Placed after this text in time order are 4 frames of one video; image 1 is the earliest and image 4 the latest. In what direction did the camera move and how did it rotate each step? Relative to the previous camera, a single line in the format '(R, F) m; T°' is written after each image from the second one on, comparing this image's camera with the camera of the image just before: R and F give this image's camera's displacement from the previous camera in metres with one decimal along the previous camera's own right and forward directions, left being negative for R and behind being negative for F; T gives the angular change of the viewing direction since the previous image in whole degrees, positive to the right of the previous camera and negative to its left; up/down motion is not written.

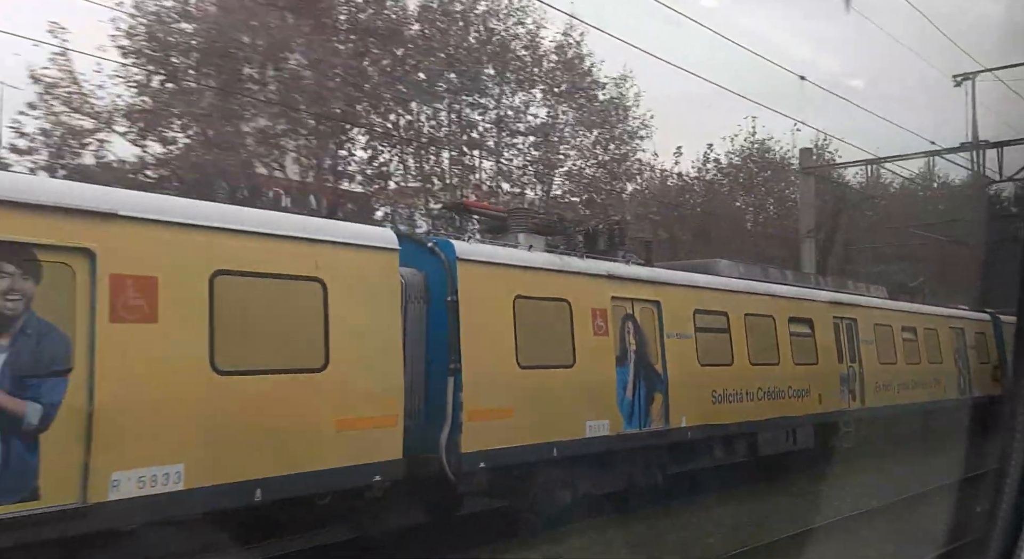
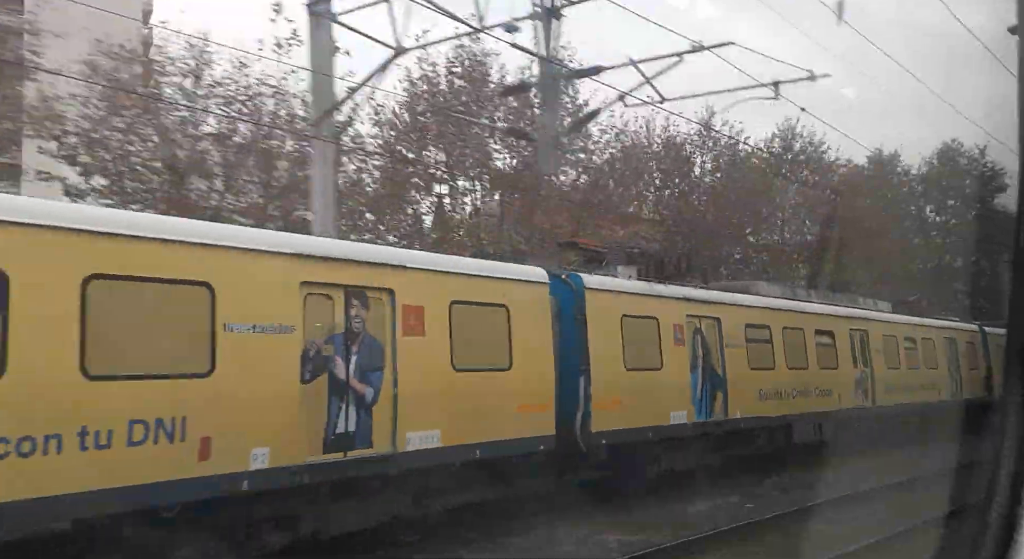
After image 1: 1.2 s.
(-1.5, -2.9) m; 0°
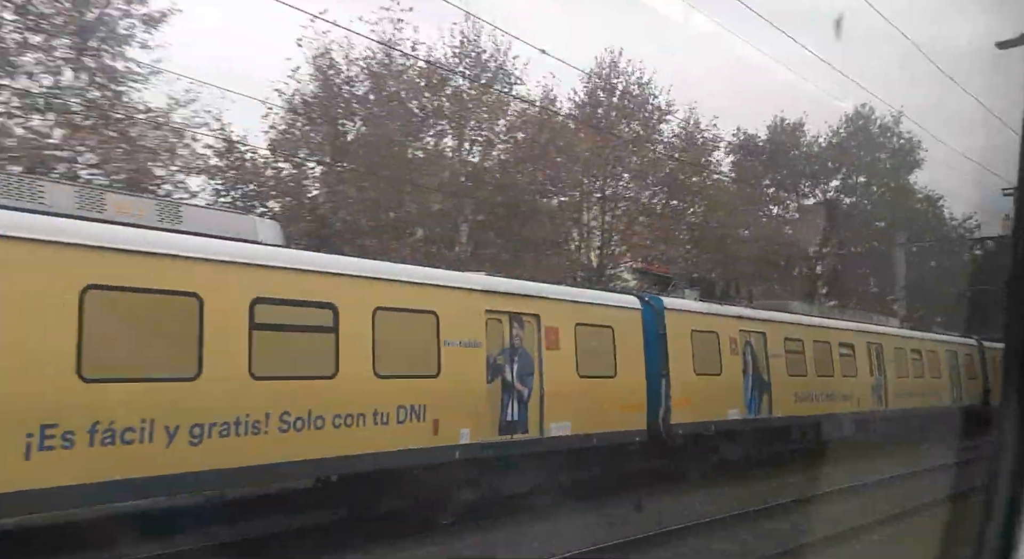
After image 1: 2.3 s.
(-1.4, -2.9) m; 0°
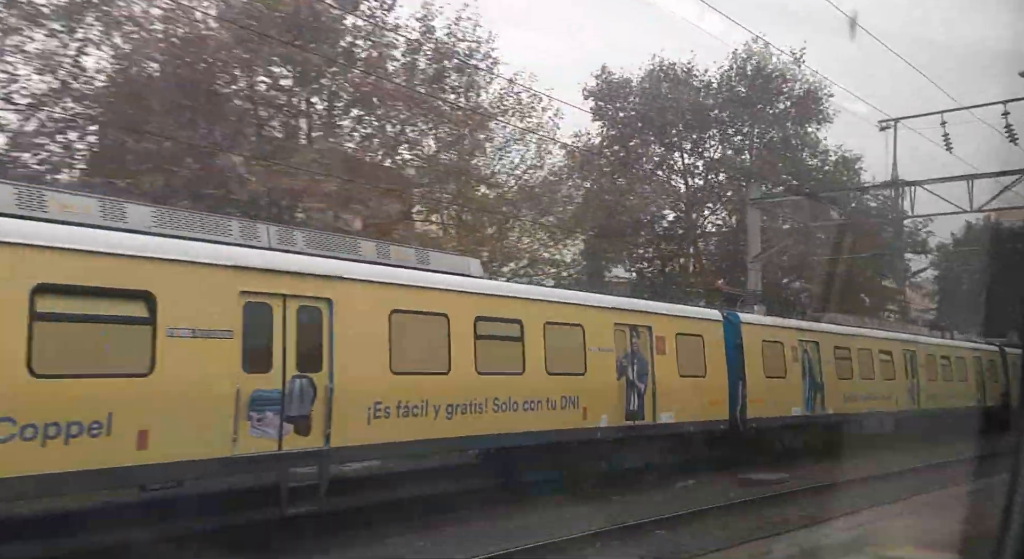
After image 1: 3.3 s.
(-1.5, -3.1) m; -1°
